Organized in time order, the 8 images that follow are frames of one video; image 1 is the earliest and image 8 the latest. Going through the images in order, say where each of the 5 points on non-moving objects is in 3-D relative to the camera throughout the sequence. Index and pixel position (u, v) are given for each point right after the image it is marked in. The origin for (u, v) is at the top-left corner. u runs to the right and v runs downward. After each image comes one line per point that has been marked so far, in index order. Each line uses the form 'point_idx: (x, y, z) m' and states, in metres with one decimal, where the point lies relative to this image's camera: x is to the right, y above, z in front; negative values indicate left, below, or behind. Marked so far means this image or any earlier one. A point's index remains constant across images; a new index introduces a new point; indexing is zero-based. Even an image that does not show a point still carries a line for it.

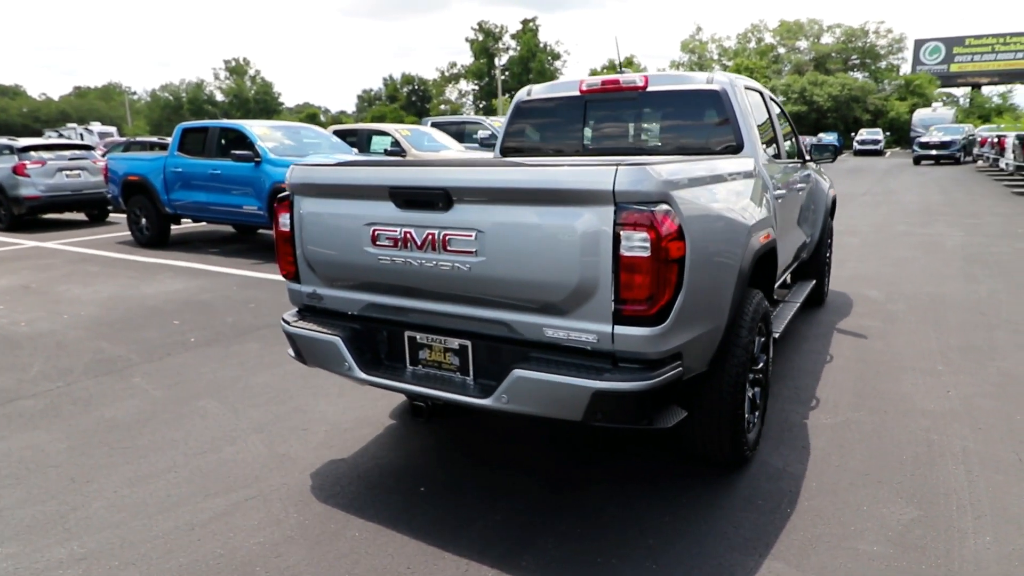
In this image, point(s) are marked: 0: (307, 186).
0: (-1.0, +0.5, +3.4) m
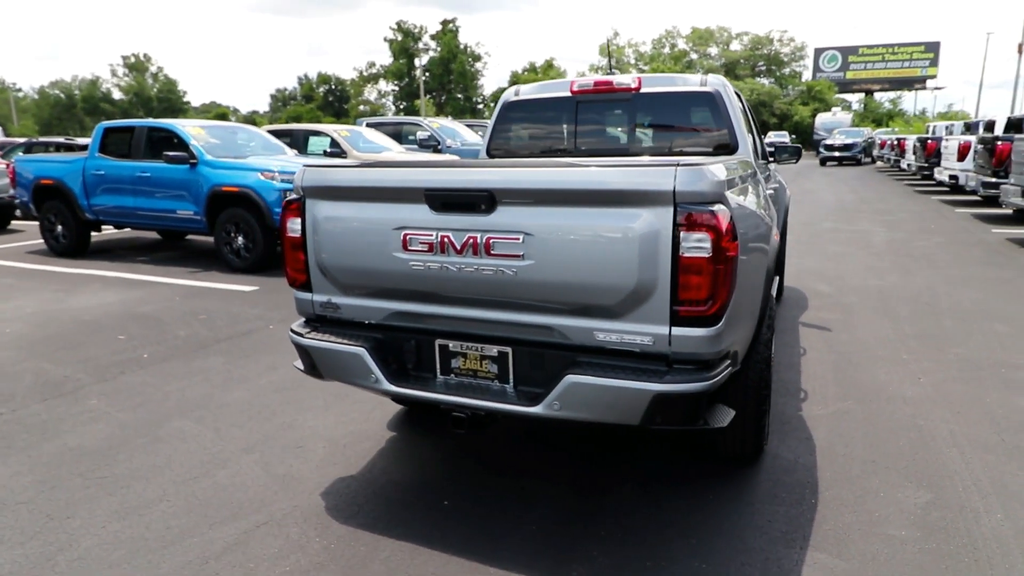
0: (-0.9, +0.5, +3.2) m
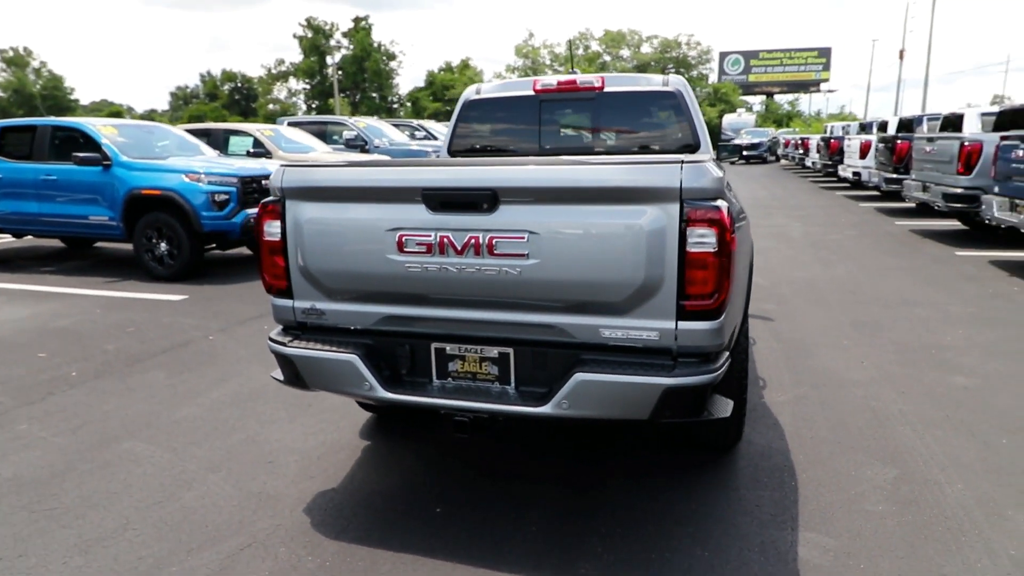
0: (-0.9, +0.5, +3.1) m
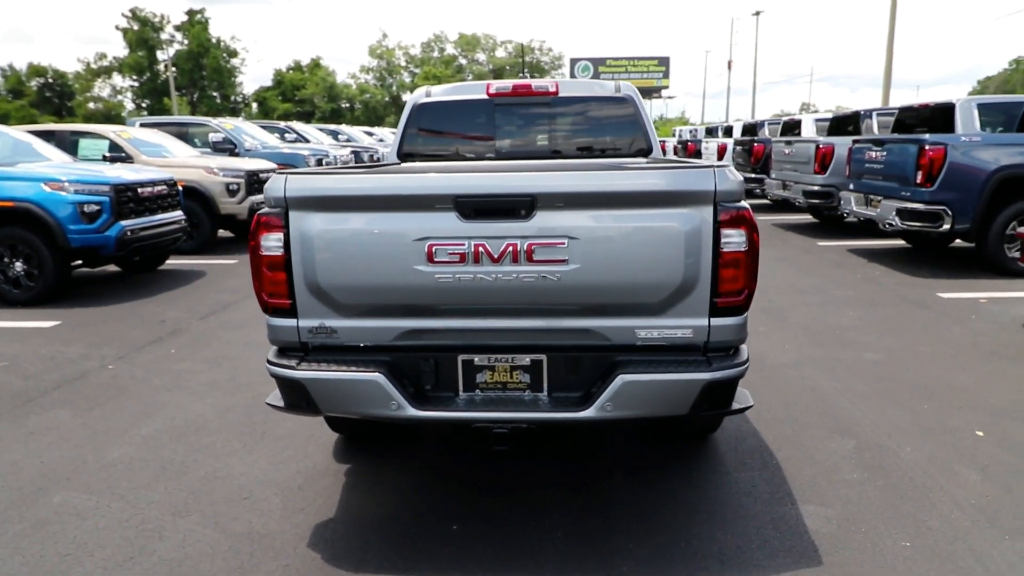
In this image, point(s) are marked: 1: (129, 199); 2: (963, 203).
0: (-0.8, +0.4, +2.8) m
1: (-5.2, +1.2, +8.8) m
2: (+5.6, +1.1, +8.2) m
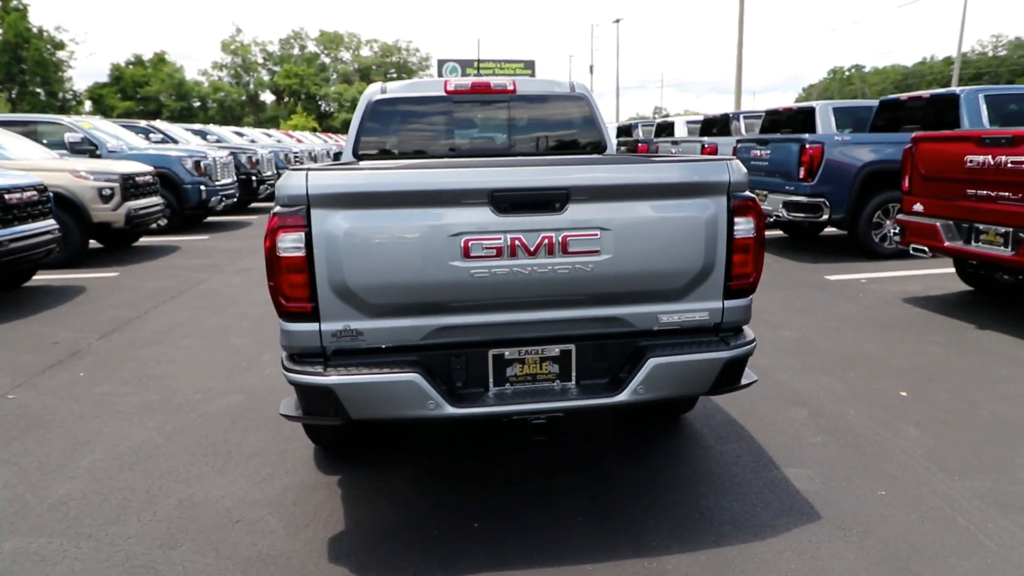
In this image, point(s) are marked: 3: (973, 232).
0: (-0.7, +0.4, +2.7) m
1: (-6.2, +1.0, +7.8) m
2: (+4.6, +1.3, +9.2) m
3: (+4.3, +0.5, +6.2) m
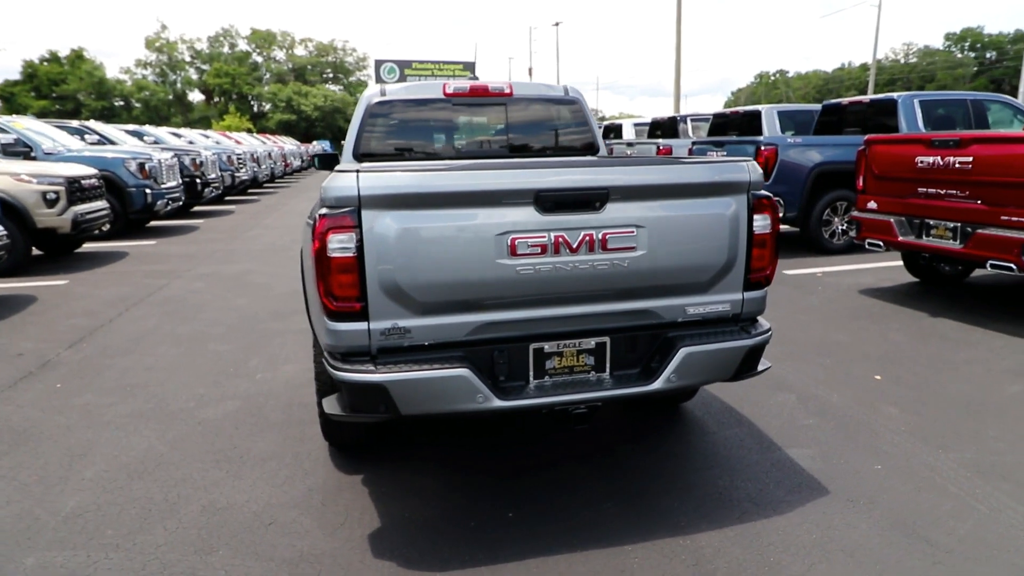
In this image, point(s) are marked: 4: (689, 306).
0: (-0.5, +0.4, +2.8) m
1: (-6.4, +0.9, +7.3) m
2: (+4.2, +1.4, +9.7) m
3: (+4.2, +0.6, +6.7) m
4: (+0.9, -0.1, +3.2) m
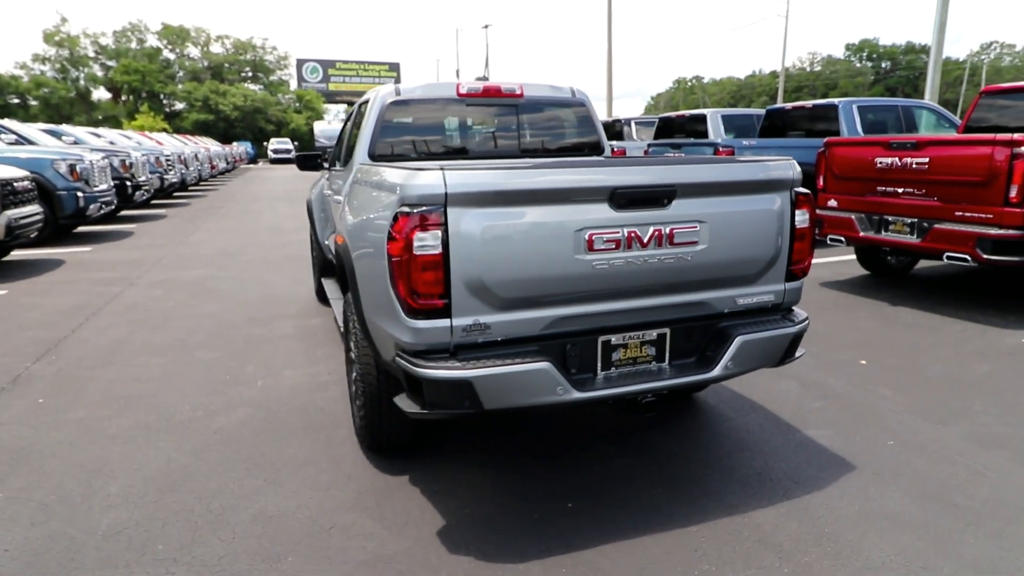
0: (-0.1, +0.4, +2.8) m
1: (-6.5, +0.7, +6.7) m
2: (+3.7, +1.5, +10.2) m
3: (+4.1, +0.7, +7.2) m
4: (+1.2, 0.0, +3.4) m
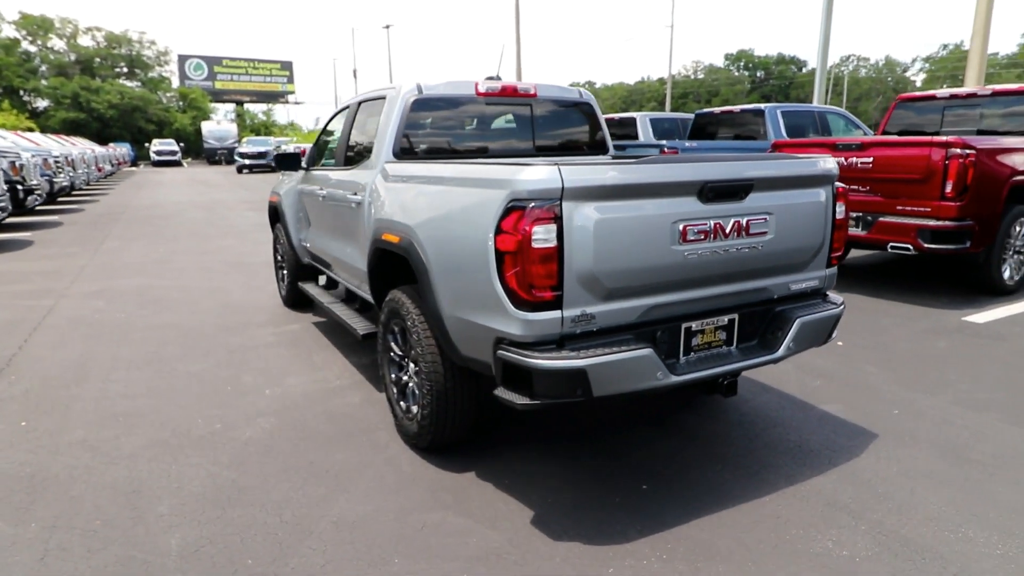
0: (+0.4, +0.4, +2.9) m
1: (-6.6, +0.6, +5.7) m
2: (+2.9, +1.6, +10.8) m
3: (+3.8, +0.9, +7.9) m
4: (+1.6, 0.0, +3.7) m
